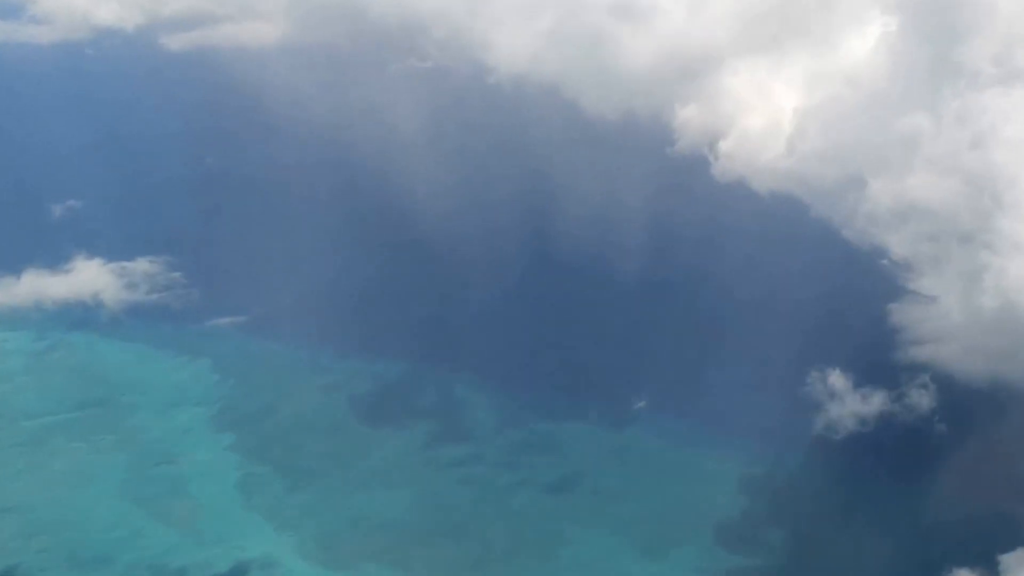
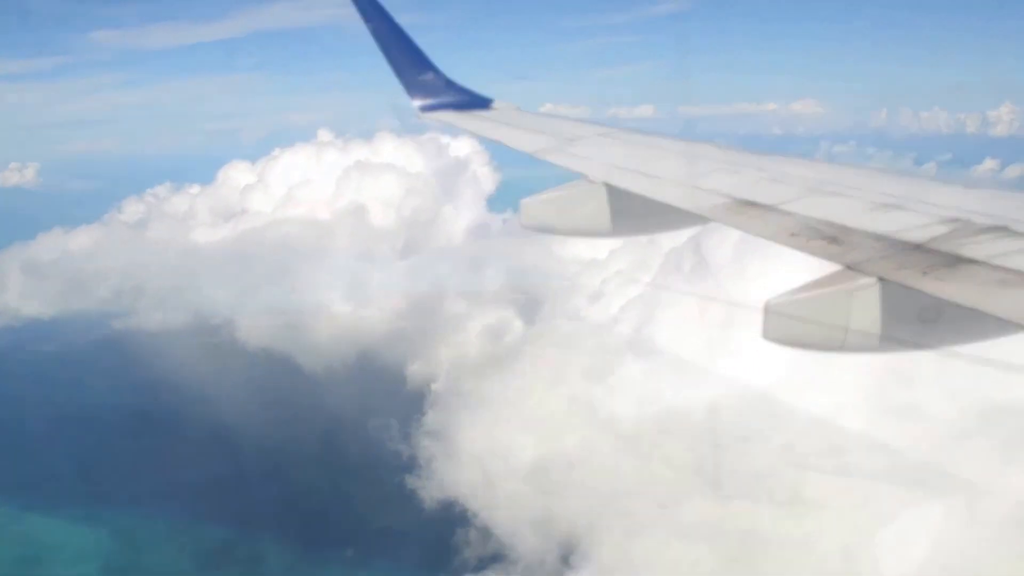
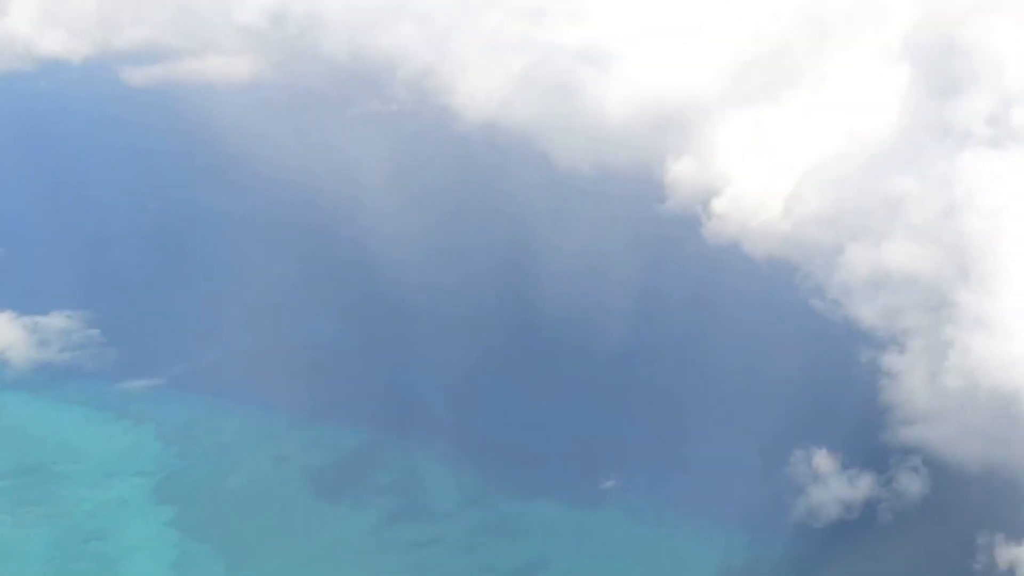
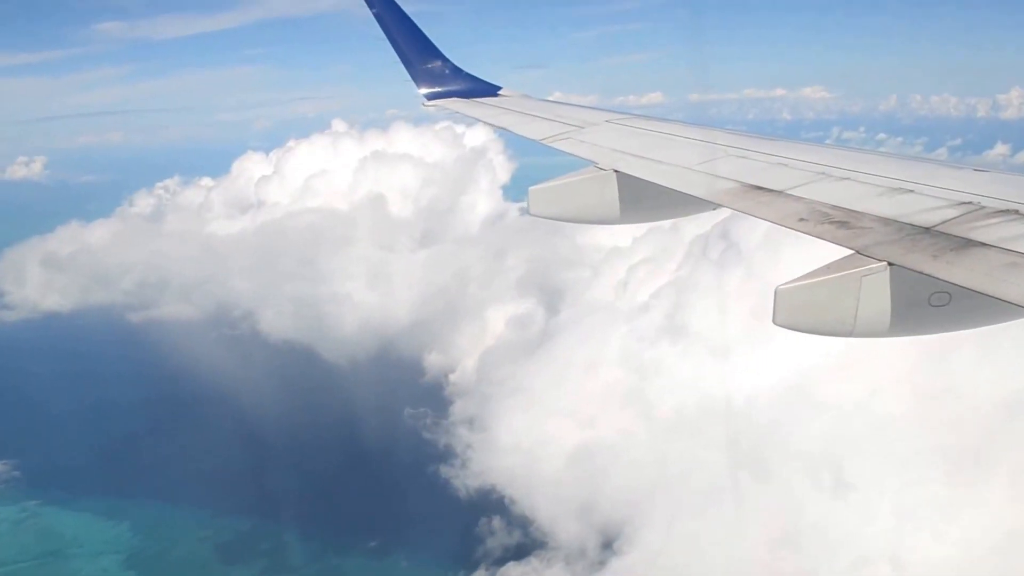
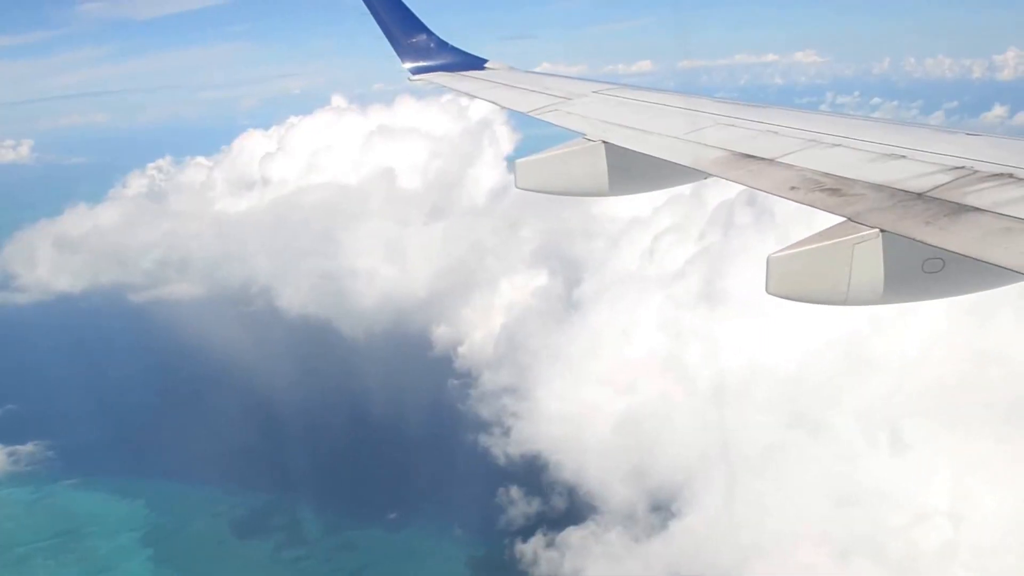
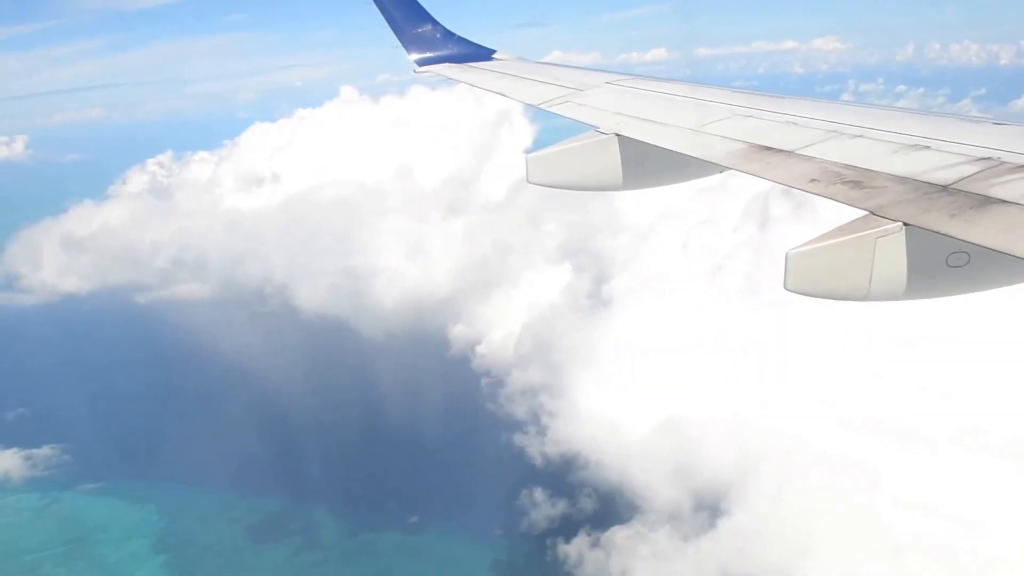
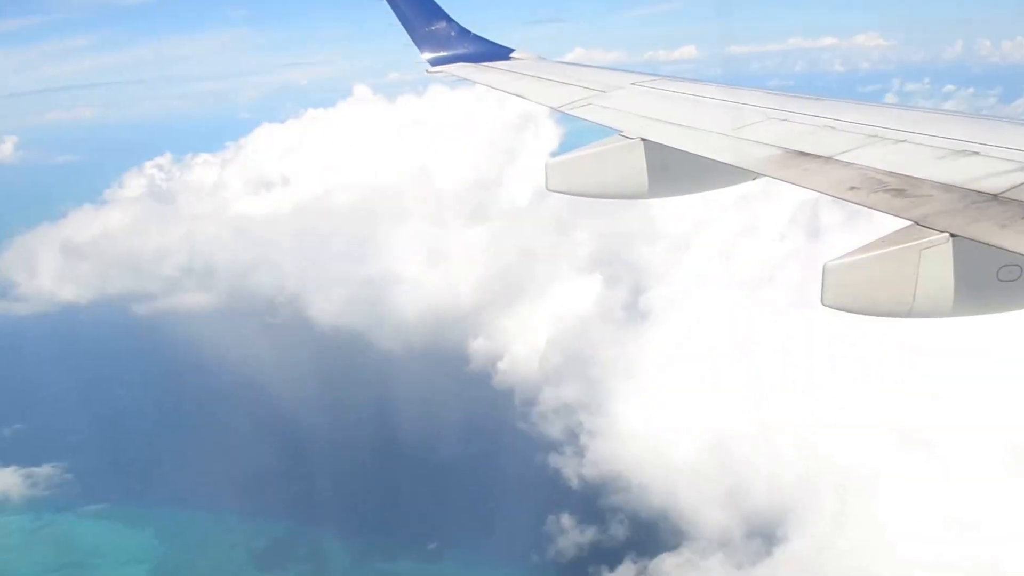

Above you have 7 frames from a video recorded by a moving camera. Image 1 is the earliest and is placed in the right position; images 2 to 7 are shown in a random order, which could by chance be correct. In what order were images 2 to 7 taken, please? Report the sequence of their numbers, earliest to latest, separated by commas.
3, 7, 6, 5, 4, 2
